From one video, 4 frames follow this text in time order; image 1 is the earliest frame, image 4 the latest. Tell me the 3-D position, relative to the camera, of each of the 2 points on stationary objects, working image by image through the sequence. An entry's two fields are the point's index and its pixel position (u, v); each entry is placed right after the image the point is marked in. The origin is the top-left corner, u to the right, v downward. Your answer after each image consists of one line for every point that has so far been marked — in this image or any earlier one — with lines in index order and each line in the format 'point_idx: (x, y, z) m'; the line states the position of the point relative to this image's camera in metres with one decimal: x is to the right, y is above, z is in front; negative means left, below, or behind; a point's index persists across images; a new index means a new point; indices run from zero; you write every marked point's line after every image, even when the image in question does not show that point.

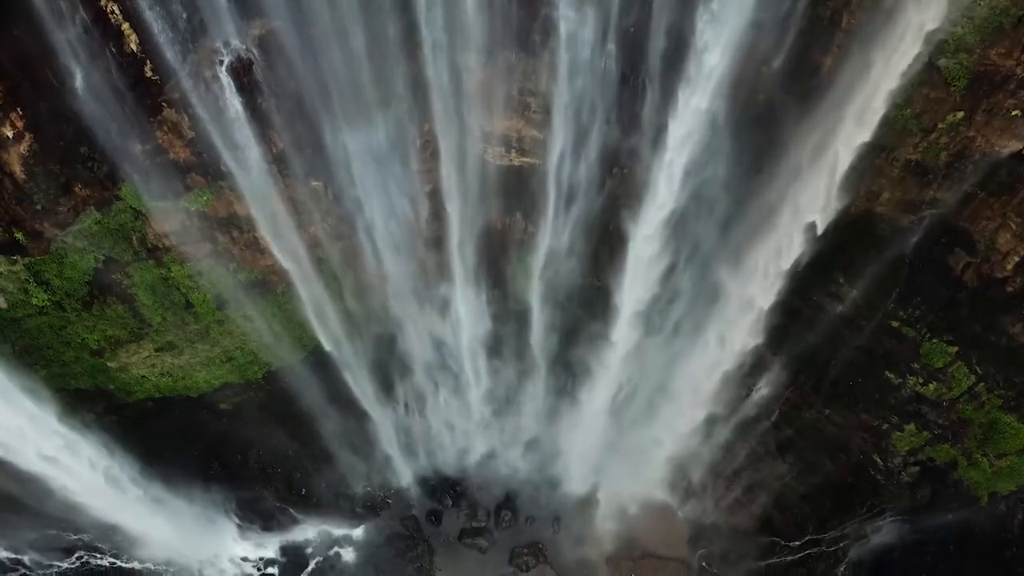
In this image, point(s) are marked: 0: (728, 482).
0: (+3.7, -3.3, +11.9) m
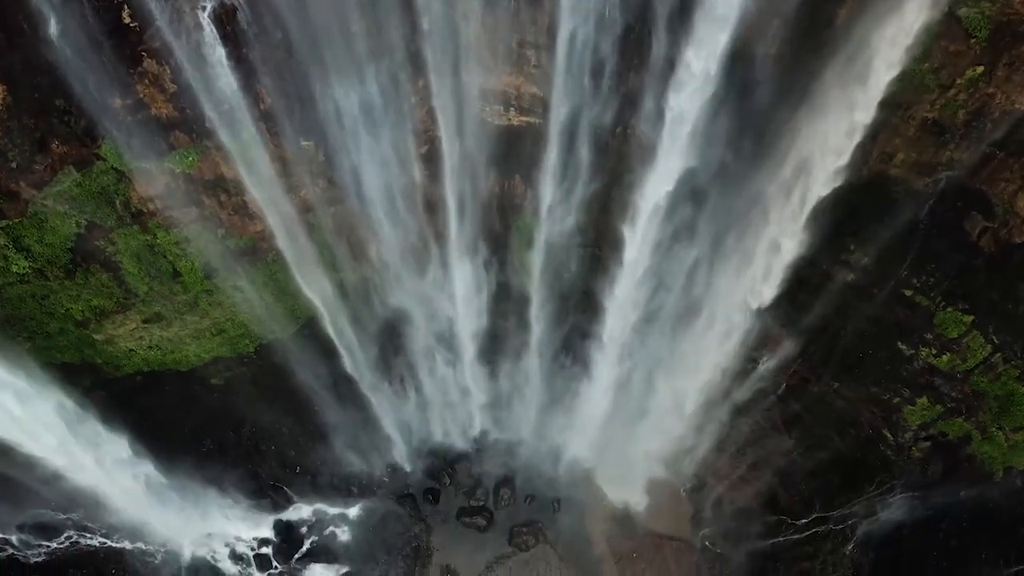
0: (+3.7, -2.8, +11.6) m
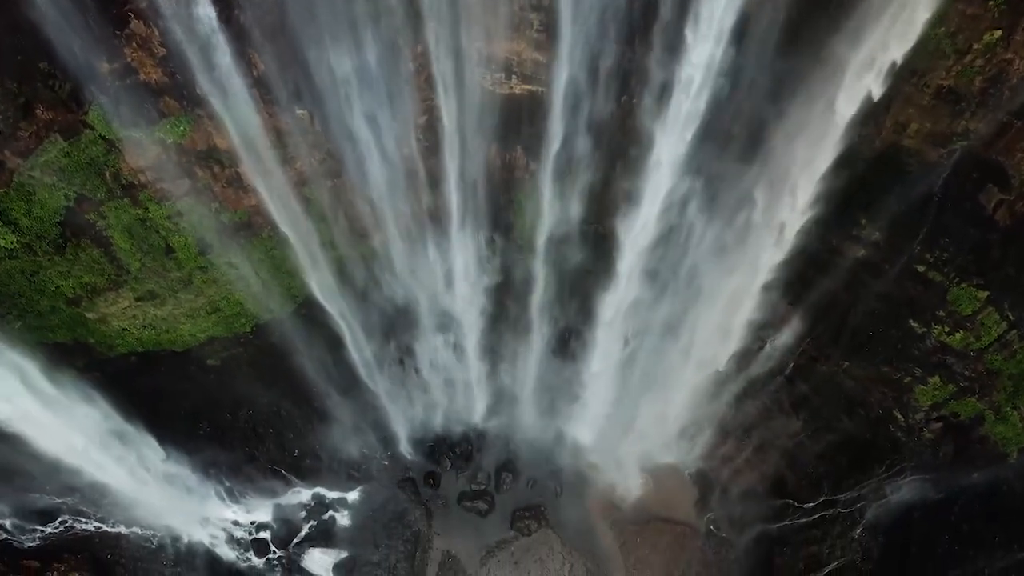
0: (+3.7, -2.5, +11.4) m
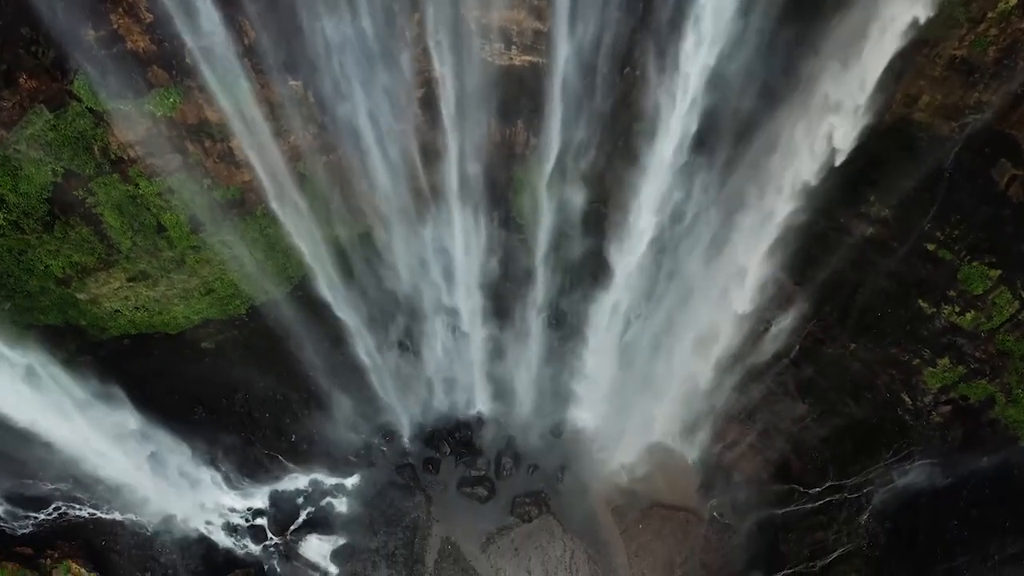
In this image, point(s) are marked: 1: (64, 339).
0: (+3.7, -2.2, +11.2) m
1: (-6.2, -0.7, +9.5) m
